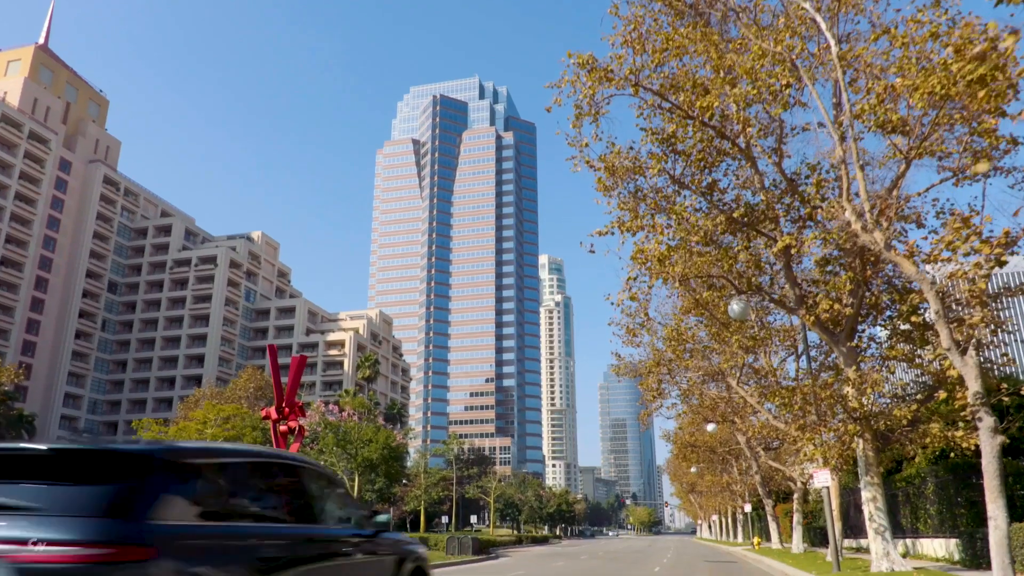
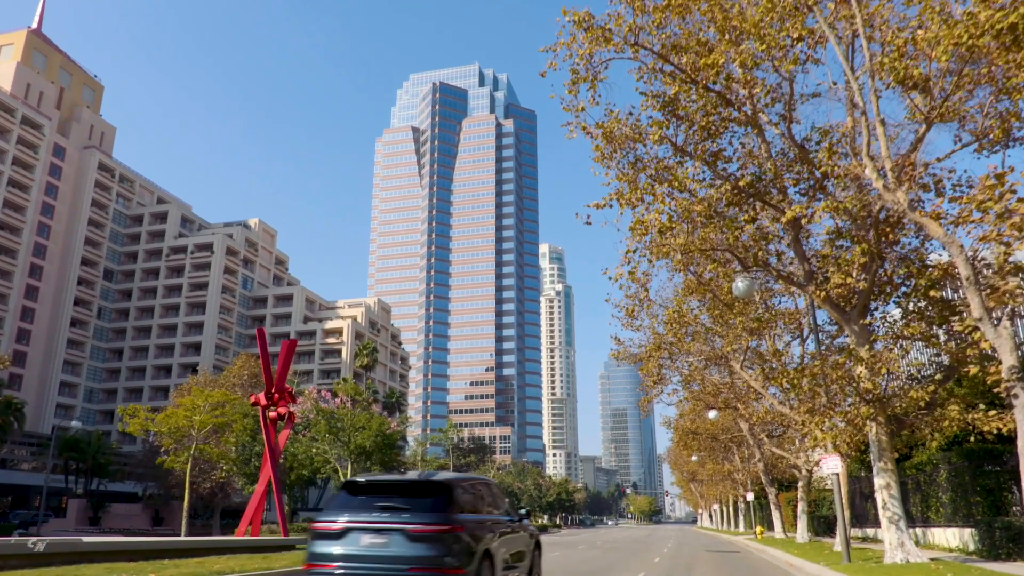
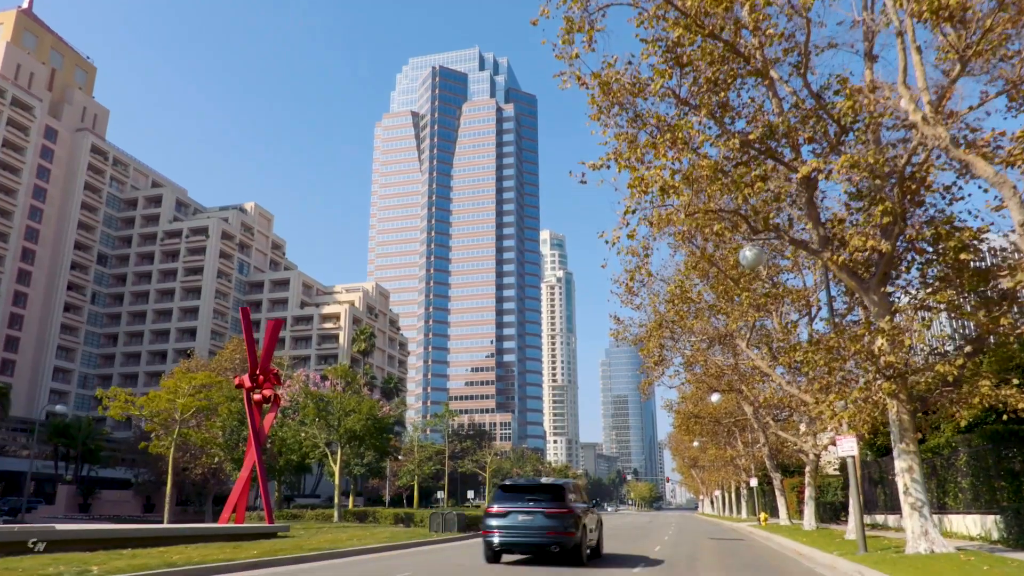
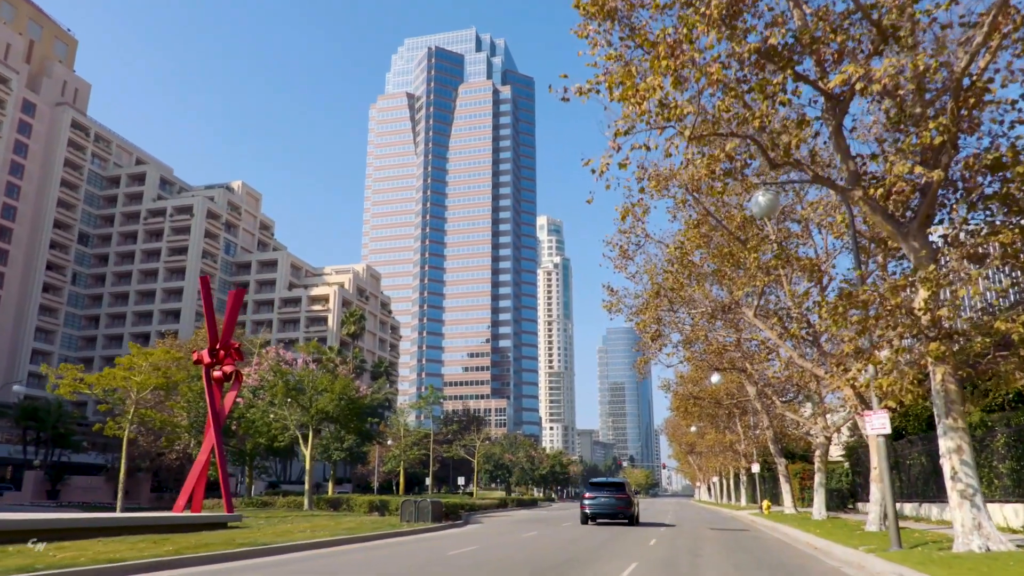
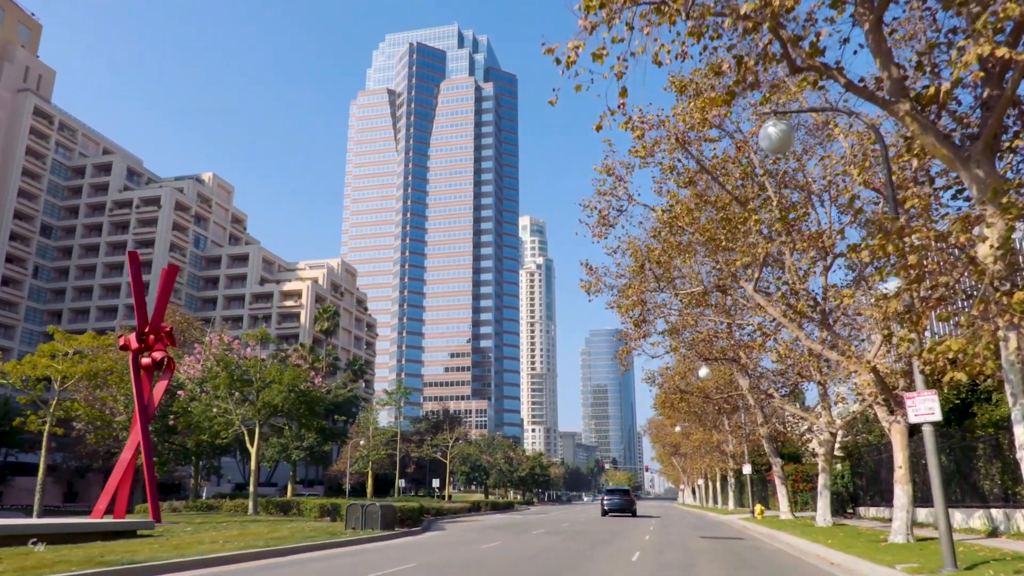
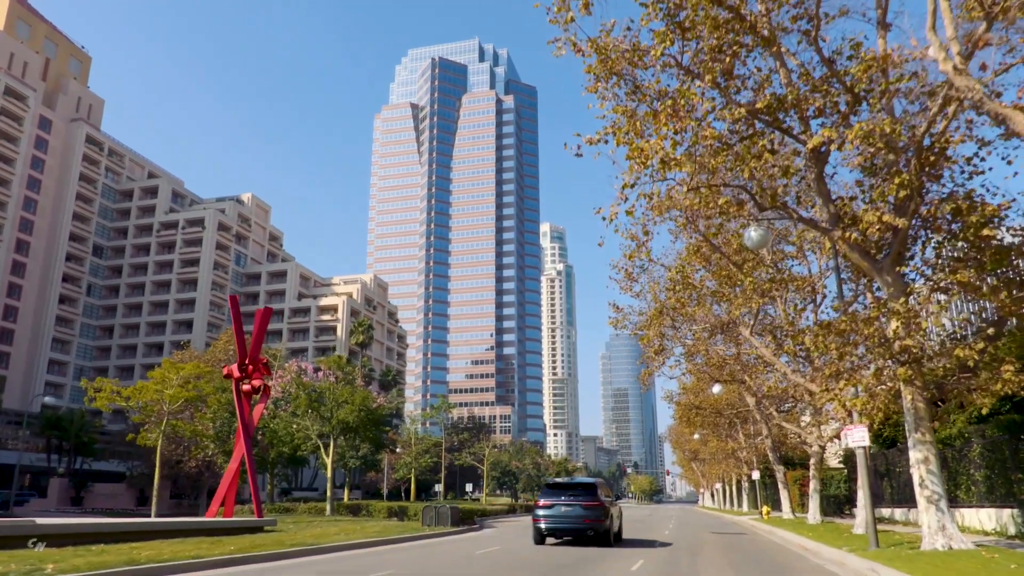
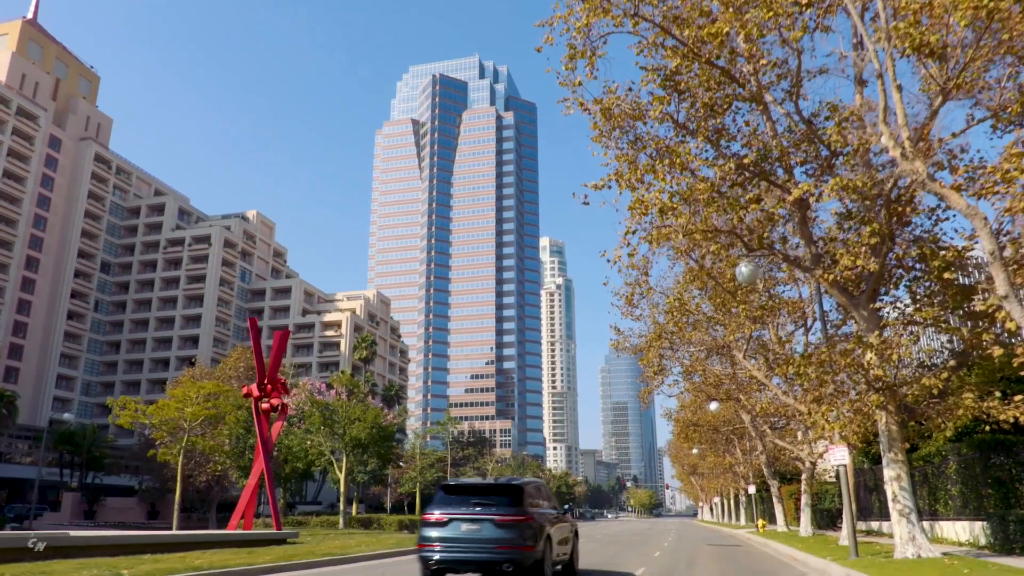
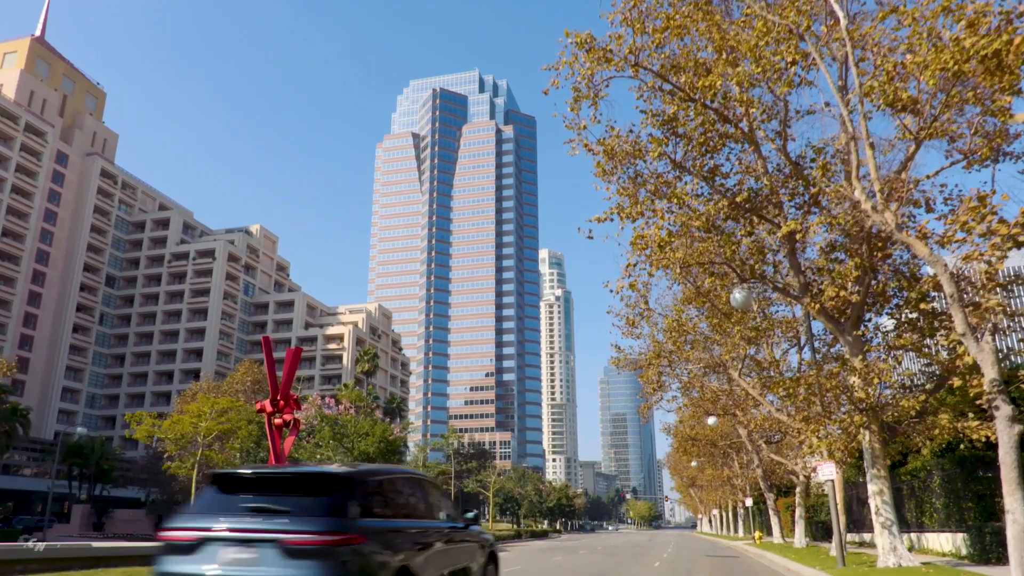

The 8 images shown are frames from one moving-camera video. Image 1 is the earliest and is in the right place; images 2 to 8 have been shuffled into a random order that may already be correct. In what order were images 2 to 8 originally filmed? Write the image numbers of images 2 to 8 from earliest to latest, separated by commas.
8, 2, 7, 3, 6, 4, 5
